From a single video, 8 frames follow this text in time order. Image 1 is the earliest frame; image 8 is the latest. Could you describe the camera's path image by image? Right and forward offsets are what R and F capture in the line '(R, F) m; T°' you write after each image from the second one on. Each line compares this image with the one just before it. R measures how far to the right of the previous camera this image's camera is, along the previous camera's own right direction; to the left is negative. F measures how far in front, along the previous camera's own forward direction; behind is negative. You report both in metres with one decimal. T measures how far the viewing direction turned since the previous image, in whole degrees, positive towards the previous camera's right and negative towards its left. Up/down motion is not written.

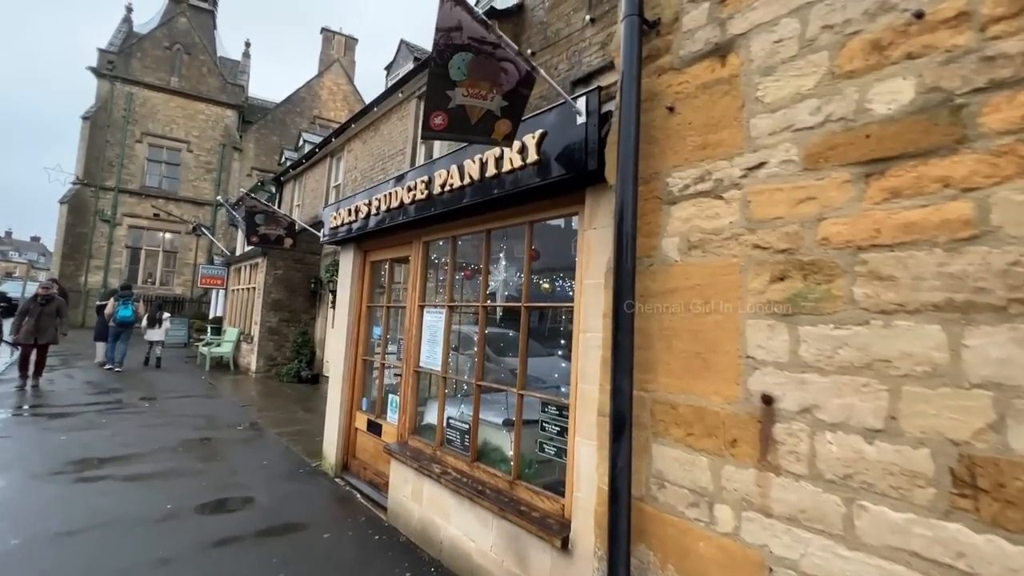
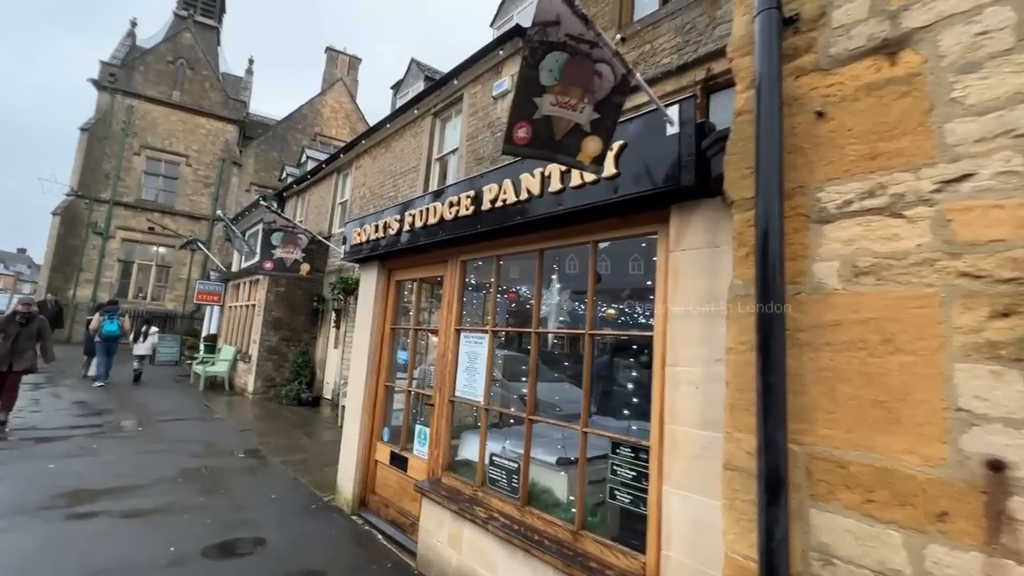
(-0.5, +0.3) m; +1°
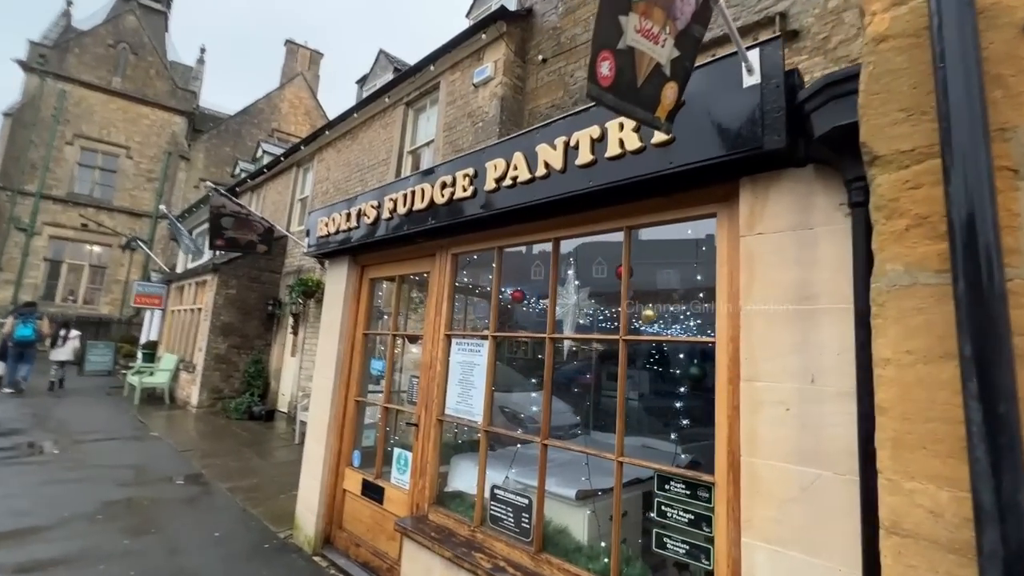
(-0.3, +0.6) m; +5°
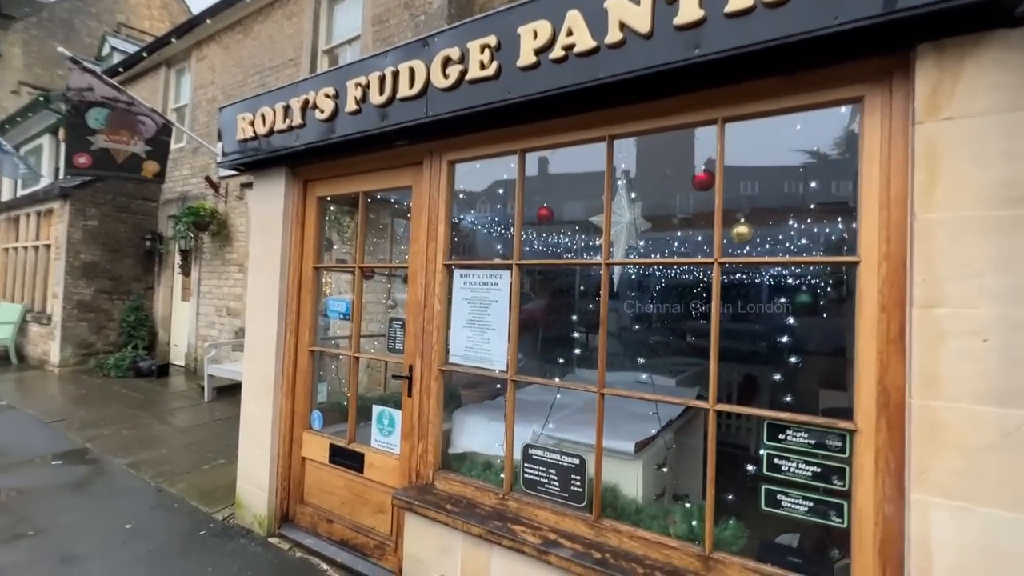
(-0.7, +0.7) m; +12°
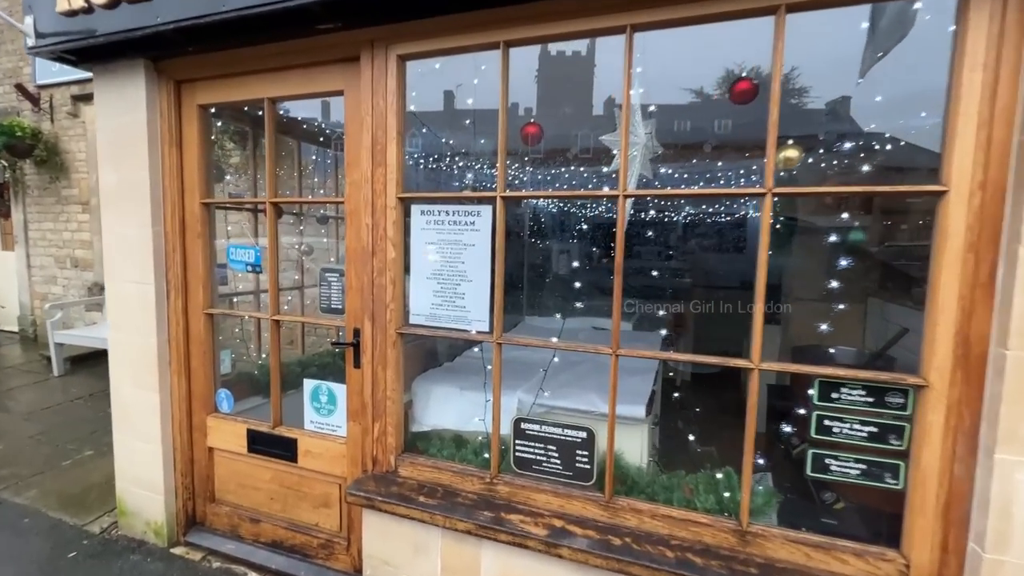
(-0.3, +0.5) m; +12°
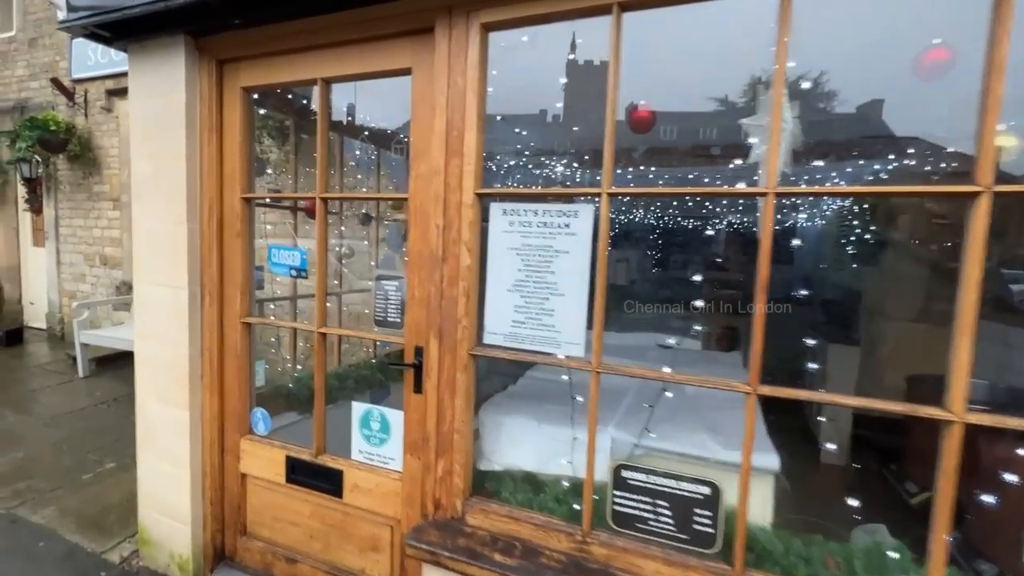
(-0.3, +0.3) m; -2°
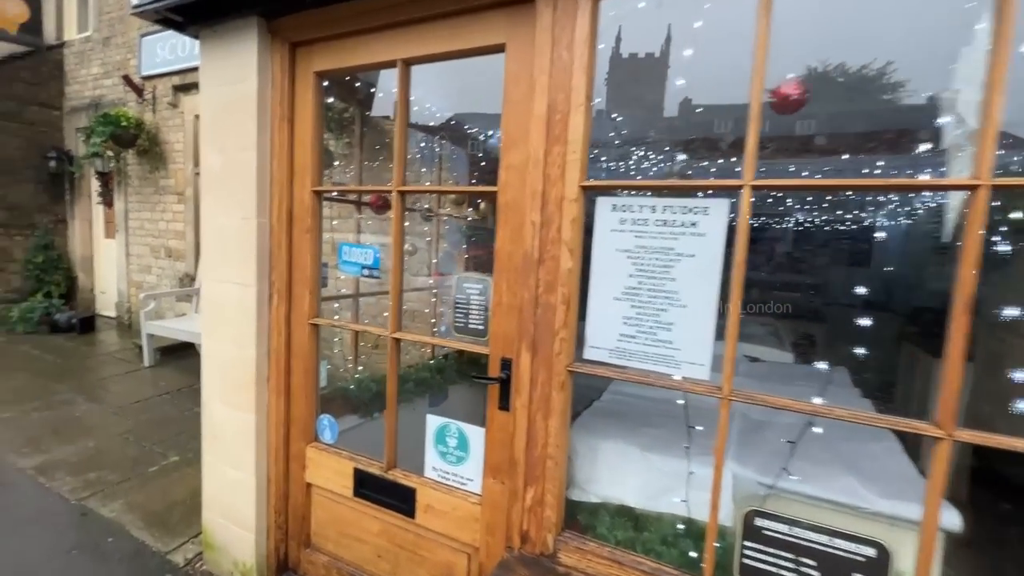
(-0.2, +0.2) m; -5°
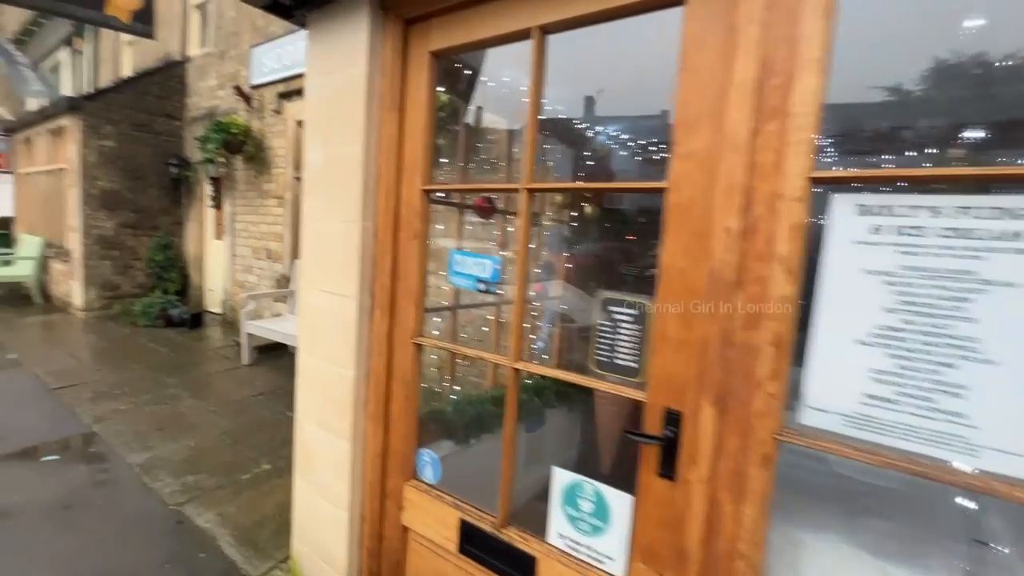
(-0.3, +0.4) m; -9°
